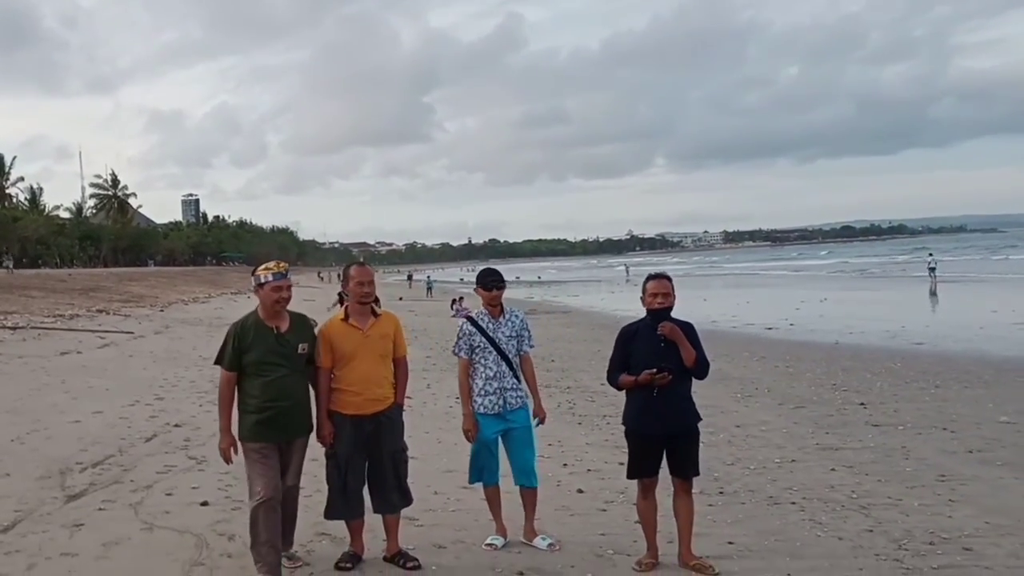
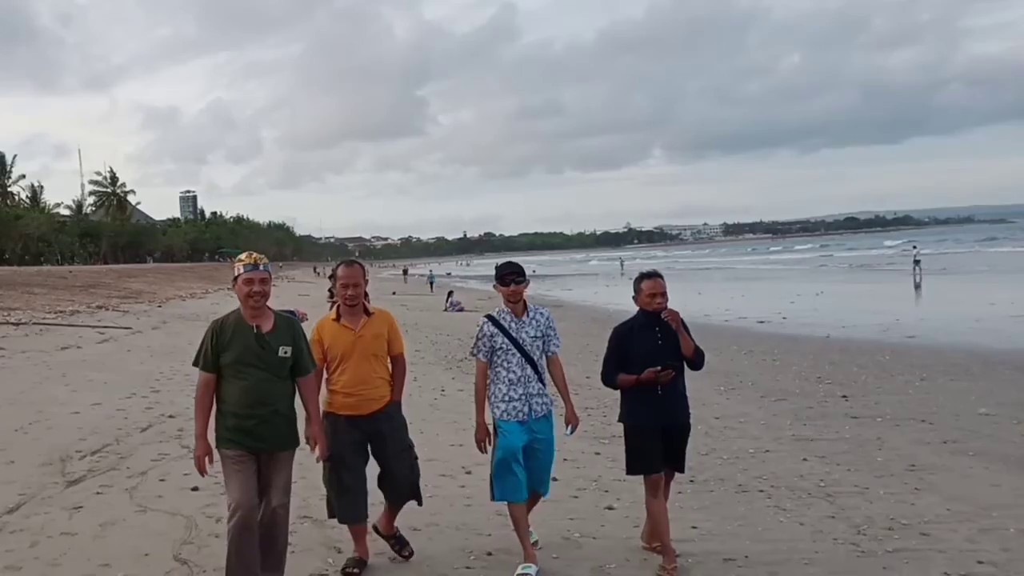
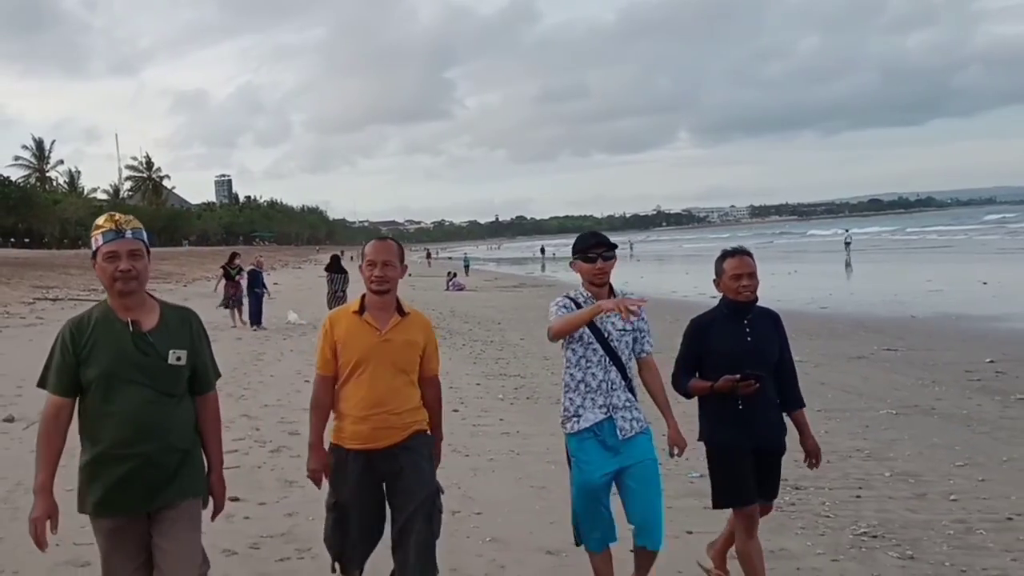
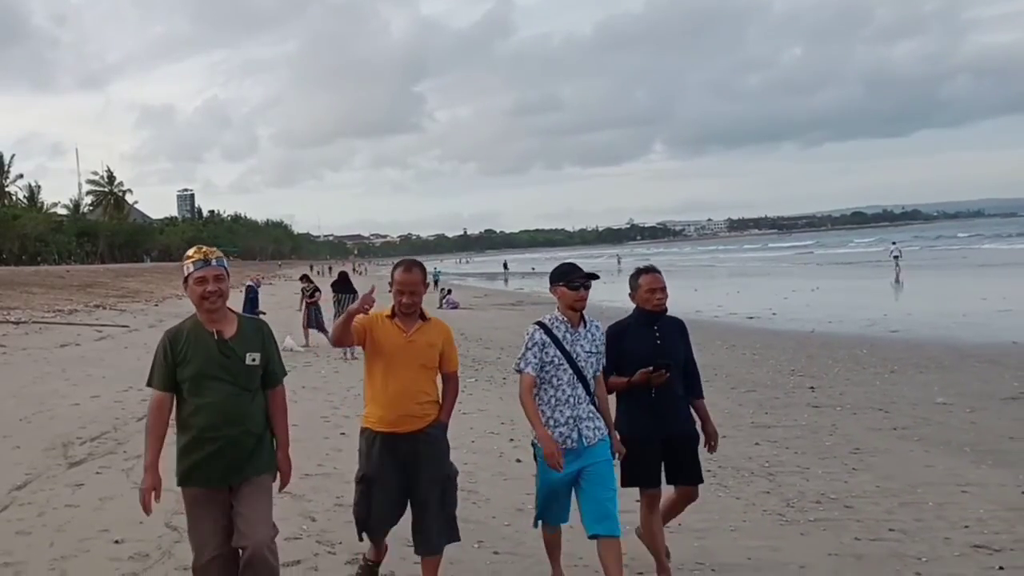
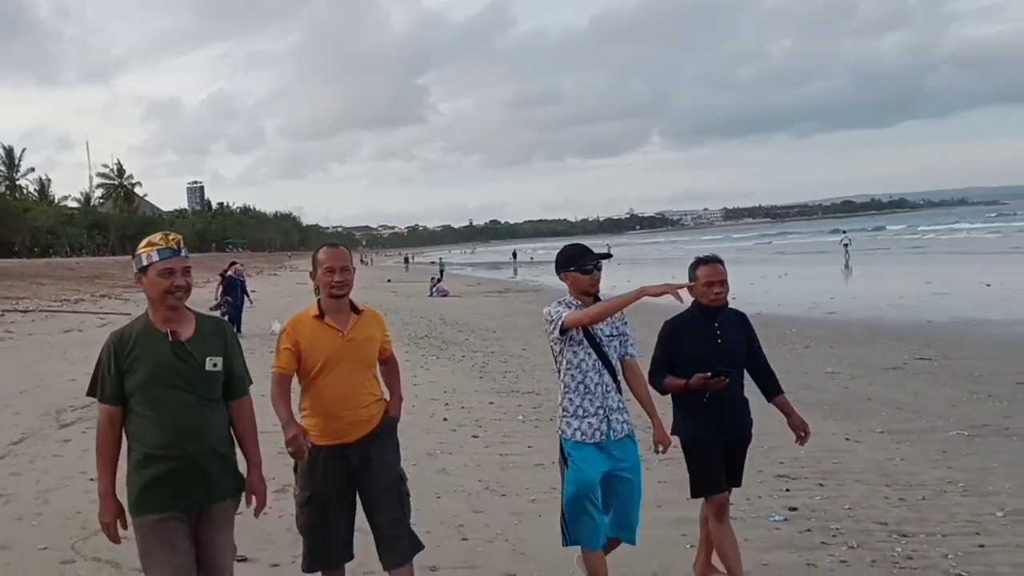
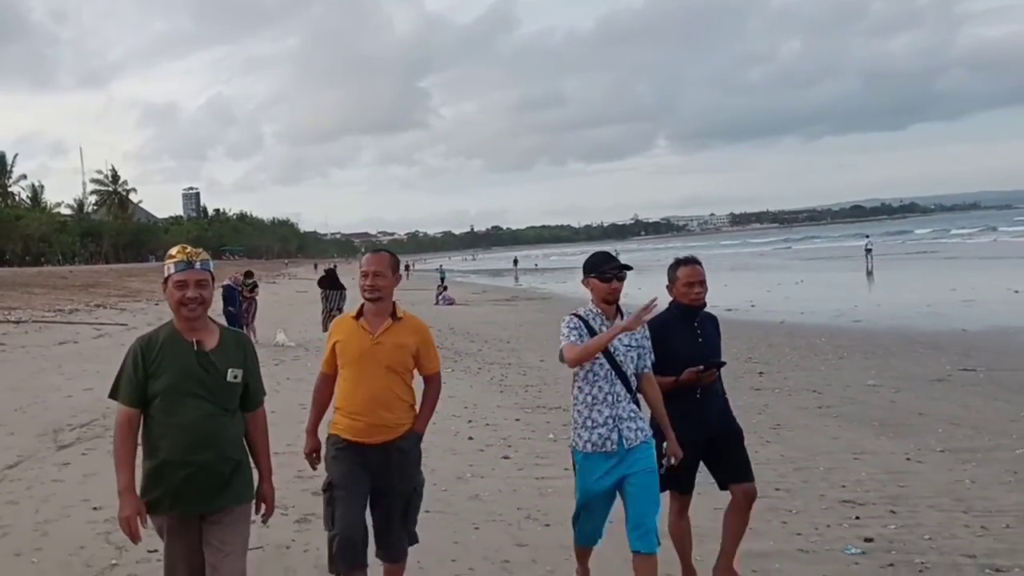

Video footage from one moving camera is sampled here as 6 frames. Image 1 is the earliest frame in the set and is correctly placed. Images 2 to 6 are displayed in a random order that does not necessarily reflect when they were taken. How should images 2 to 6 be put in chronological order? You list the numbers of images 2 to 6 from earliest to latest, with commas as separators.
2, 4, 6, 5, 3
